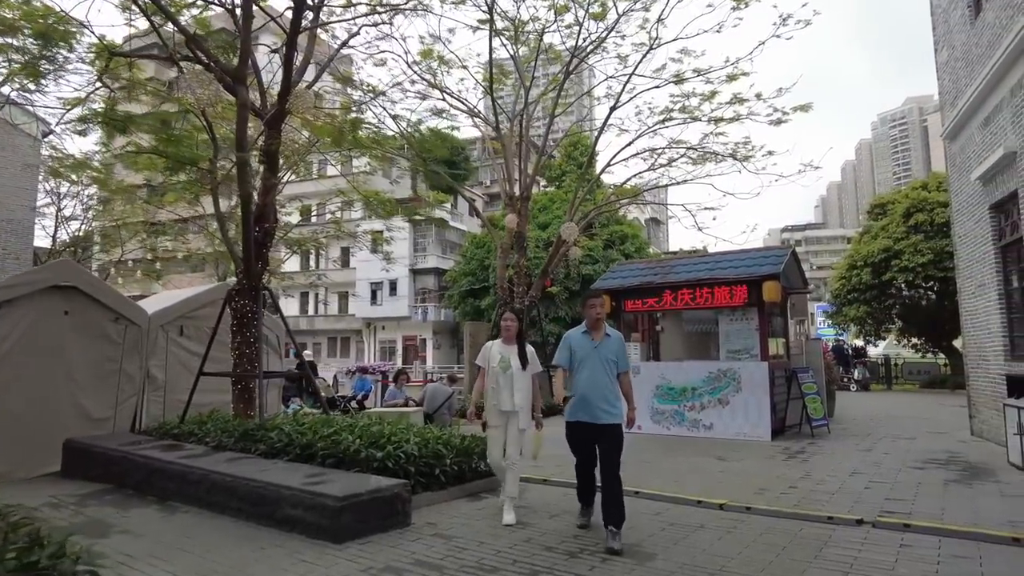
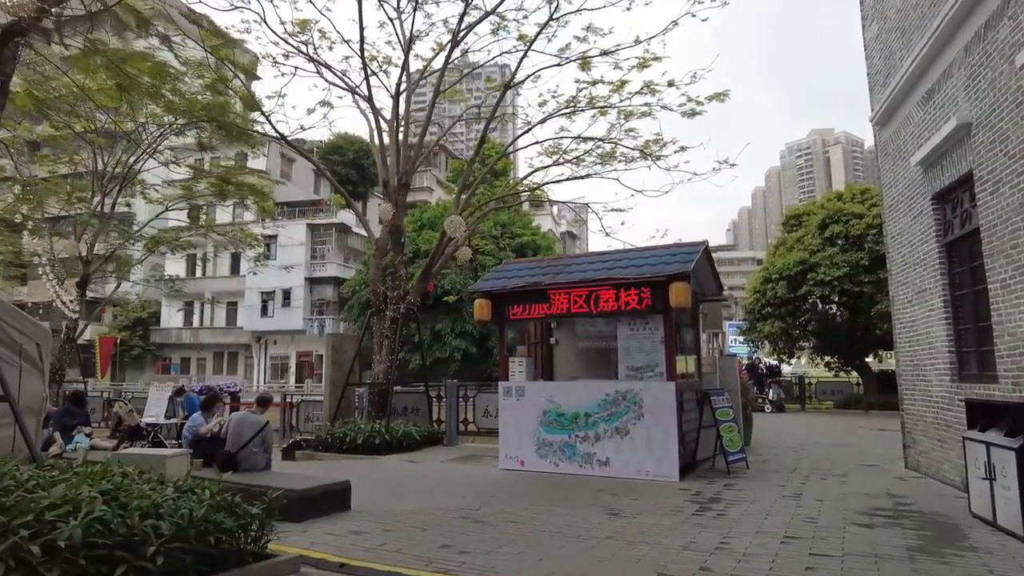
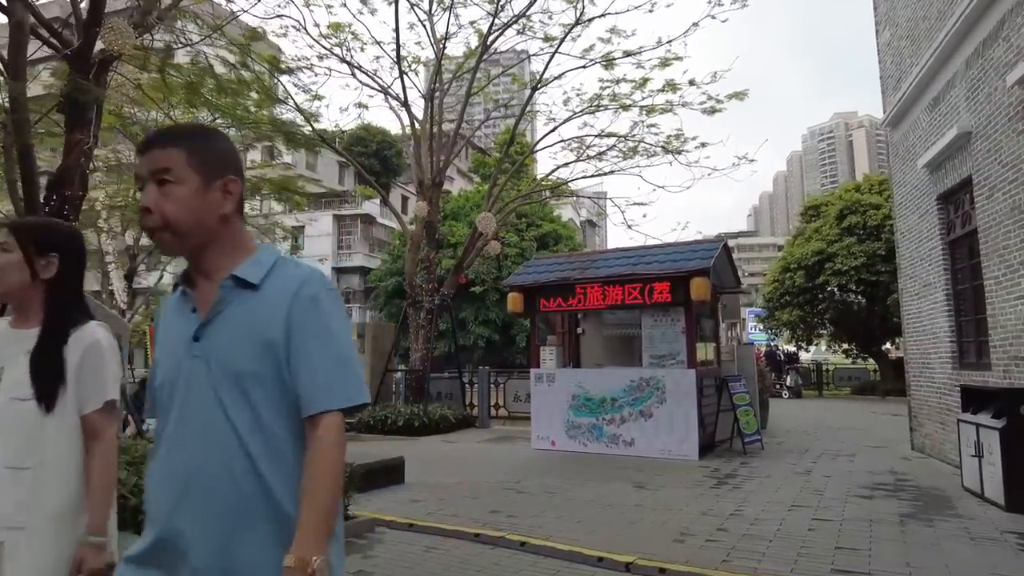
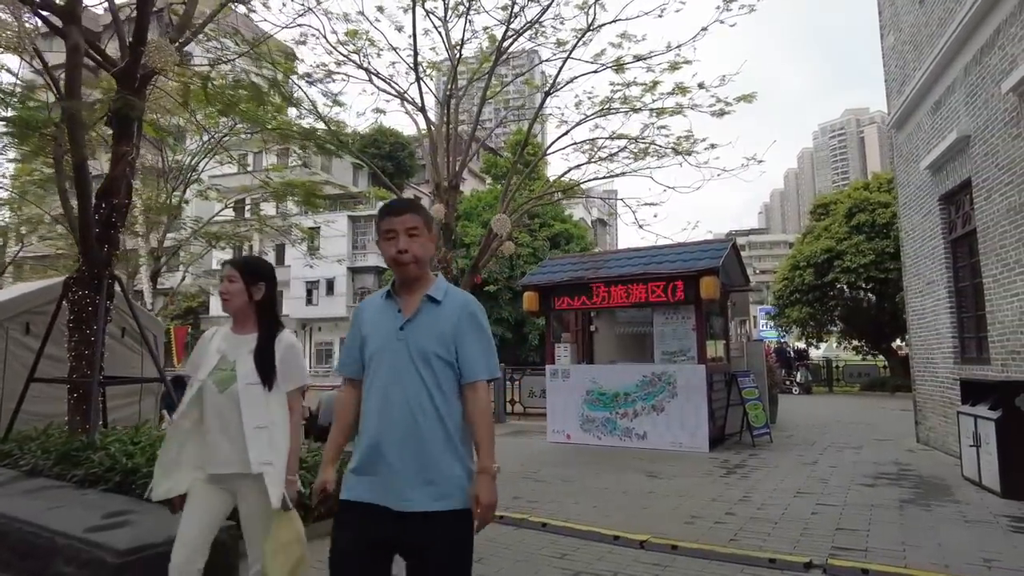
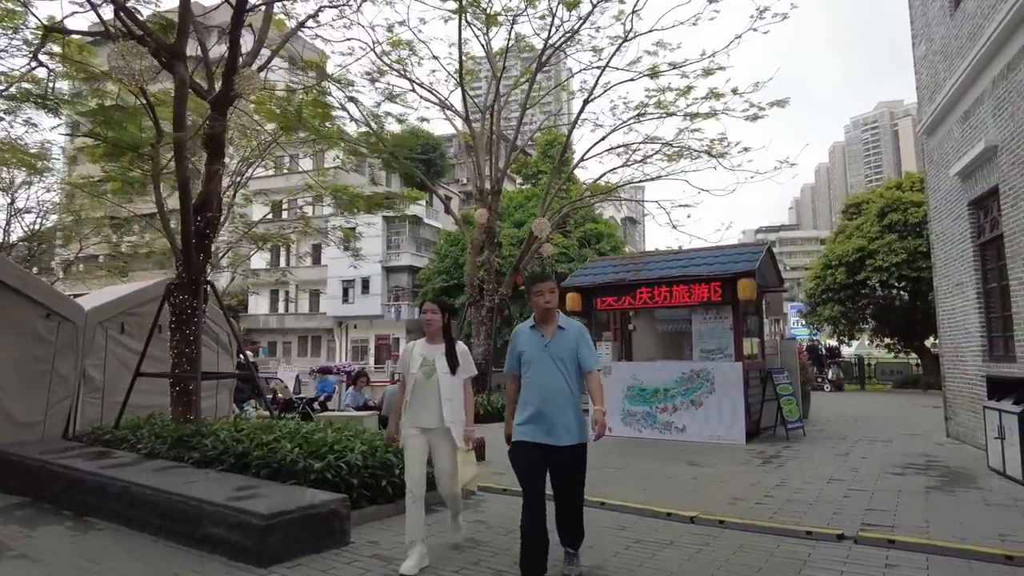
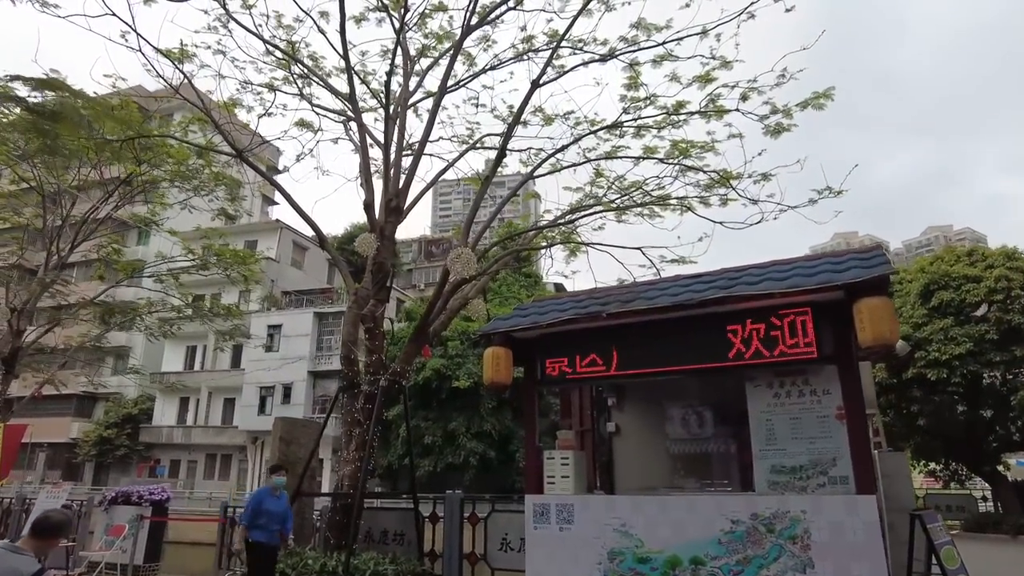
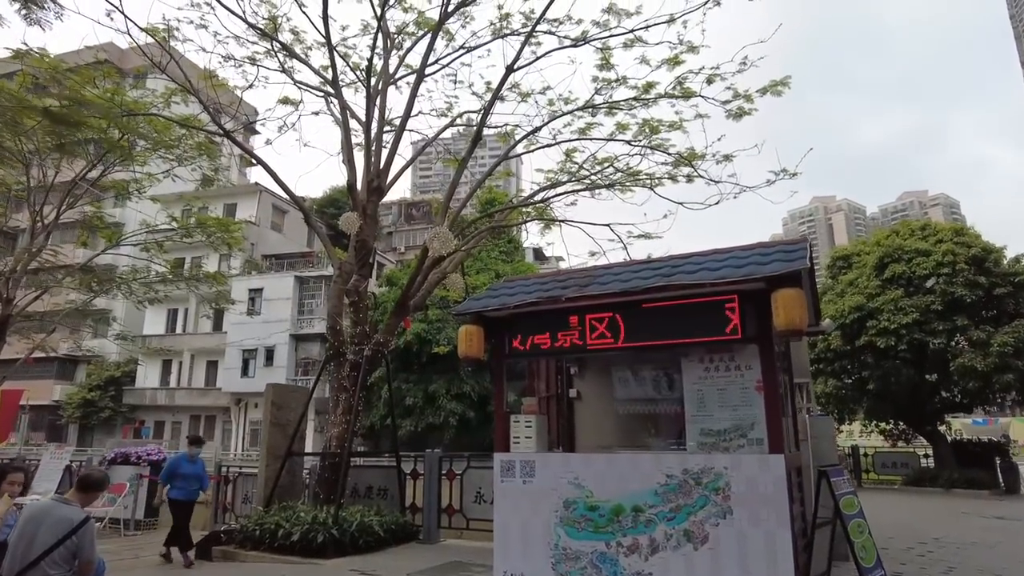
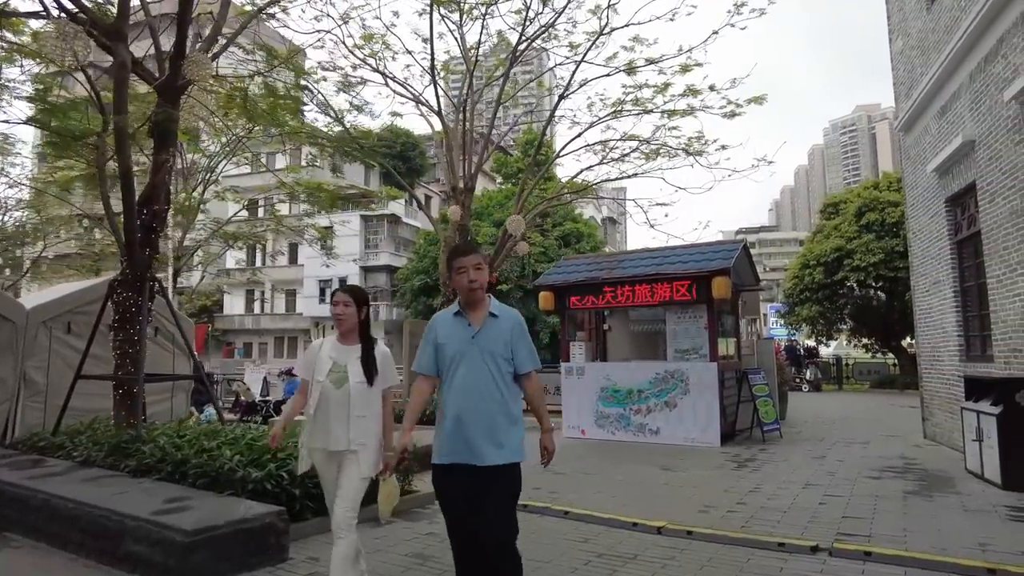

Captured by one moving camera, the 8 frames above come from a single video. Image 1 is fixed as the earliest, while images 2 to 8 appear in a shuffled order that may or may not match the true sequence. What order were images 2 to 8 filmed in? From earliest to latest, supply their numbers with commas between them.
5, 8, 4, 3, 2, 7, 6
